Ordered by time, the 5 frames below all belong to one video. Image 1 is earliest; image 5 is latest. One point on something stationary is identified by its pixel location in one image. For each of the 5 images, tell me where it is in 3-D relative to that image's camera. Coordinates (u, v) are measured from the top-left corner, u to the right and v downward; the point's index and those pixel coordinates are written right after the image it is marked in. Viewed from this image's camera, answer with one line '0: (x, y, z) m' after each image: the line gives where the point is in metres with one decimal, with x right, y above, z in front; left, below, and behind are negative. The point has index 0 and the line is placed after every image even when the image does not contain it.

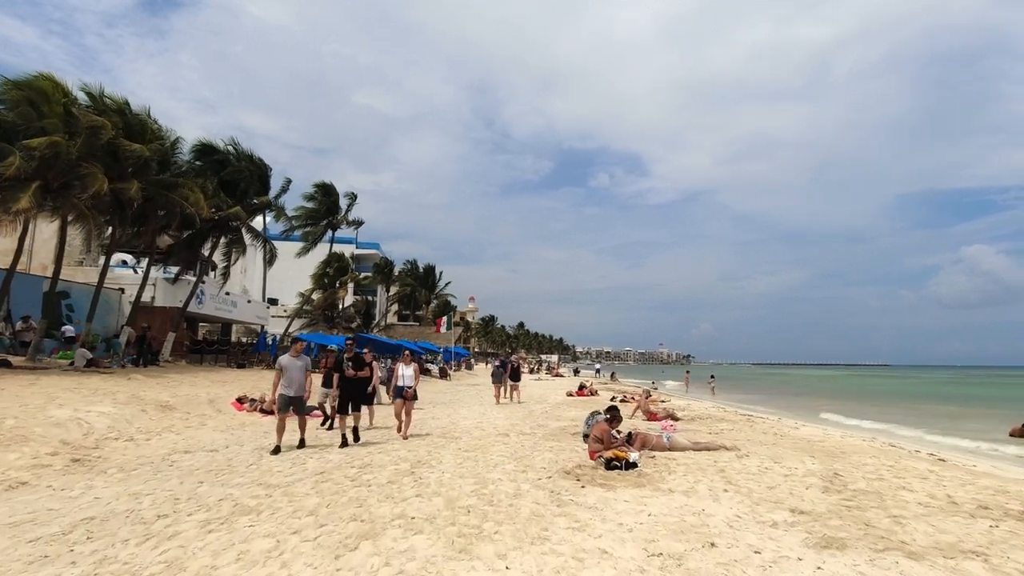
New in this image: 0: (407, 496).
0: (-1.2, -2.3, +6.7) m
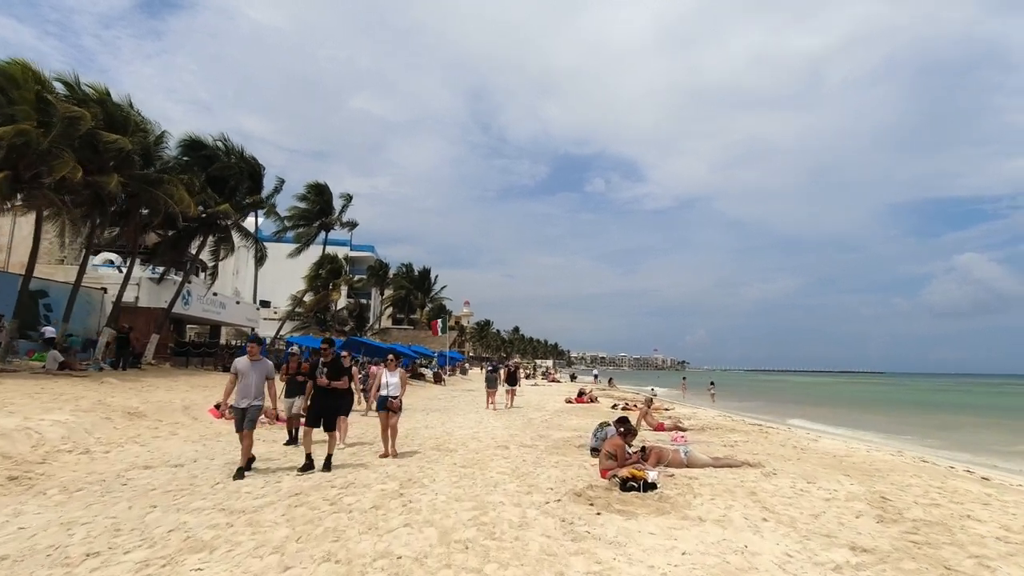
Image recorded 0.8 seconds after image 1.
0: (-1.1, -2.3, +5.7) m
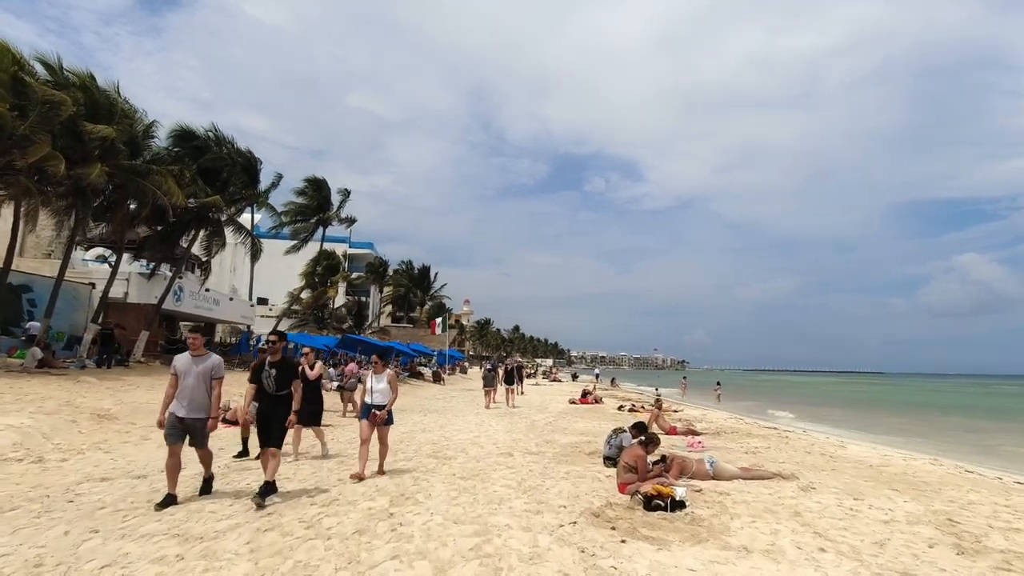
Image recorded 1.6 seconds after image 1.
0: (-1.0, -2.1, +4.7) m
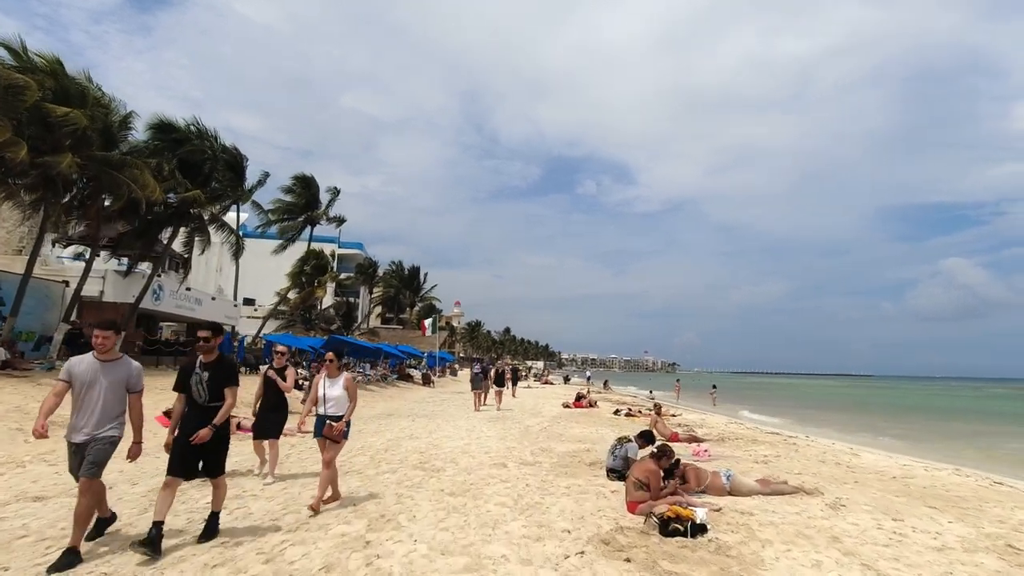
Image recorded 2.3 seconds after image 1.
0: (-1.1, -2.0, +3.8) m
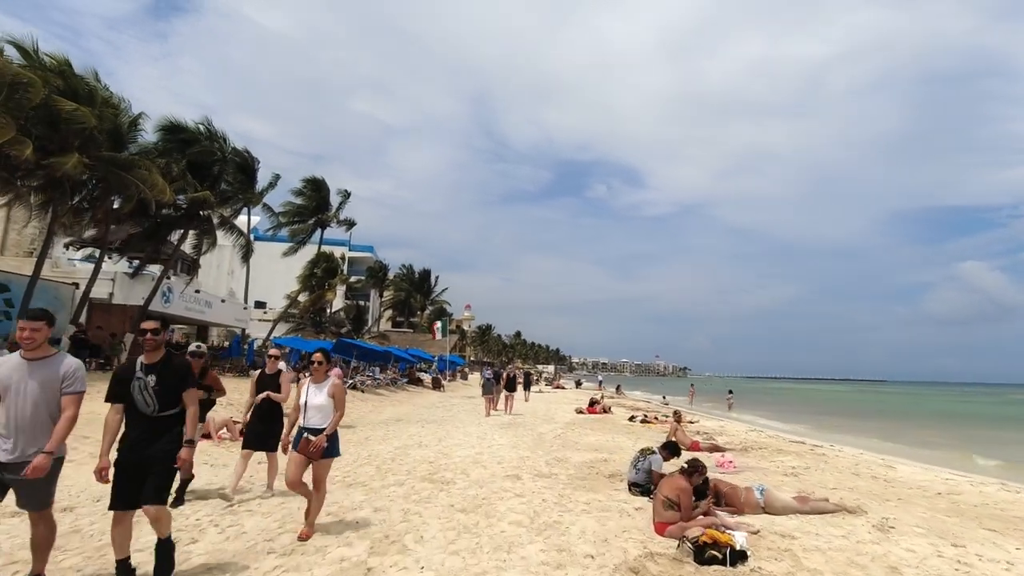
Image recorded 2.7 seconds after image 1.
0: (-0.9, -2.0, +3.3) m
